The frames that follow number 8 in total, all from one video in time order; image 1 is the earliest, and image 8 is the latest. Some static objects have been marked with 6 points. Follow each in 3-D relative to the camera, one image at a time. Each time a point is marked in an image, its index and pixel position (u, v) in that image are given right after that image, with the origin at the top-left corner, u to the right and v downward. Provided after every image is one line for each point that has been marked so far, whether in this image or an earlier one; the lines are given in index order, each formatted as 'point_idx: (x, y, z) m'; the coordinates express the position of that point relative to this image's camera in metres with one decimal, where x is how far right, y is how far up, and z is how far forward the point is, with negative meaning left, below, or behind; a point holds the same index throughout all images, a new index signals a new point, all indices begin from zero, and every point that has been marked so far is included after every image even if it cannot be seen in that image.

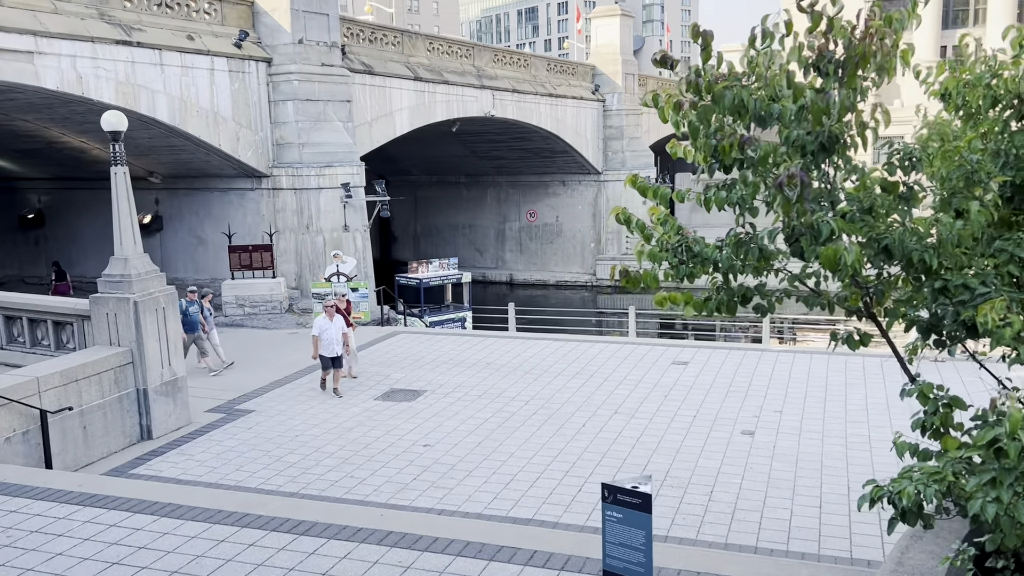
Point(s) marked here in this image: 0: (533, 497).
0: (+0.2, -2.1, +9.1) m
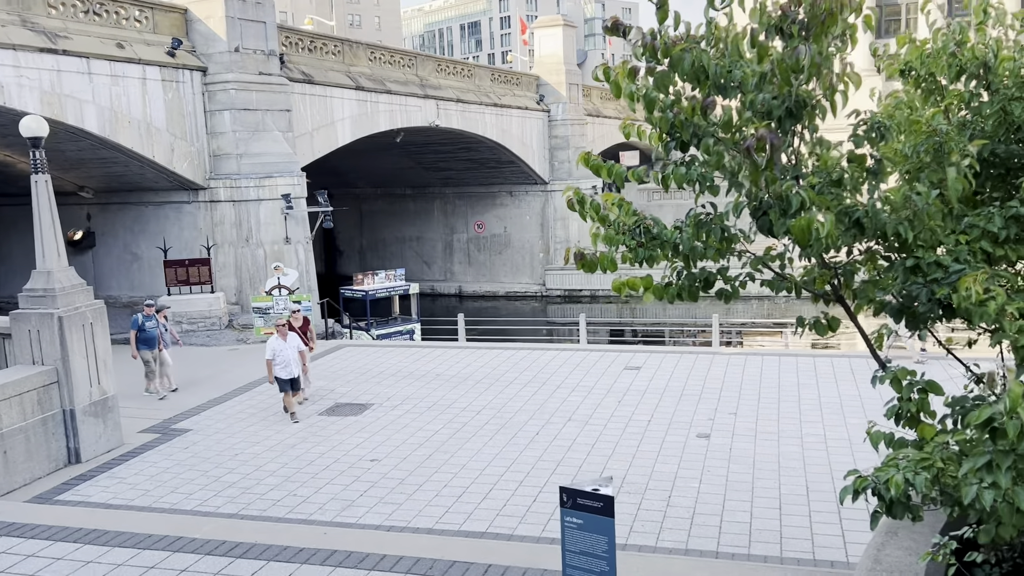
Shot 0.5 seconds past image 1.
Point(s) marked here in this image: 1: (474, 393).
0: (-0.3, -2.2, +8.7) m
1: (-0.6, -1.6, +13.1) m
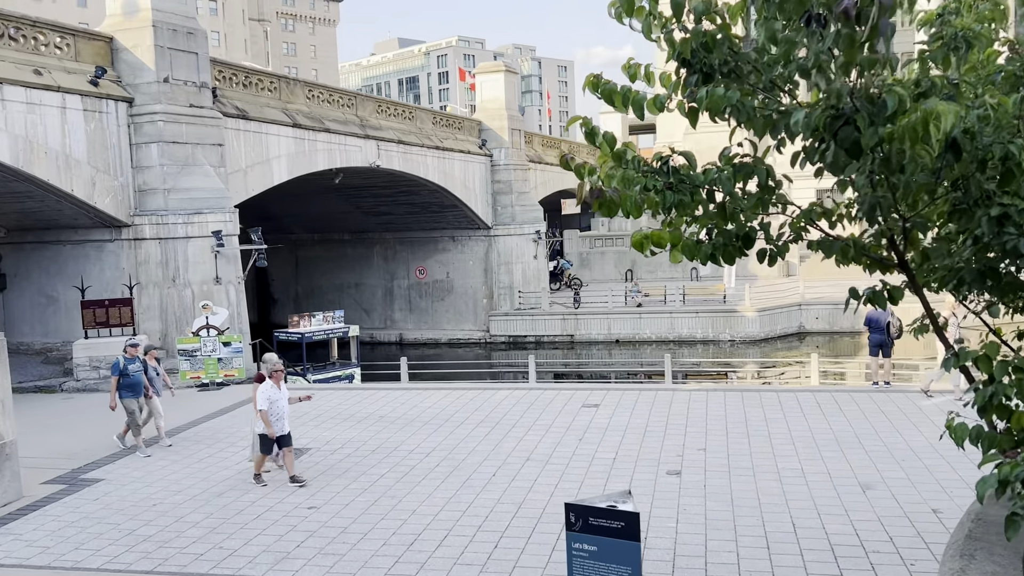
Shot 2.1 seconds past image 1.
0: (-0.6, -2.3, +7.7) m
1: (-1.2, -2.0, +12.1) m
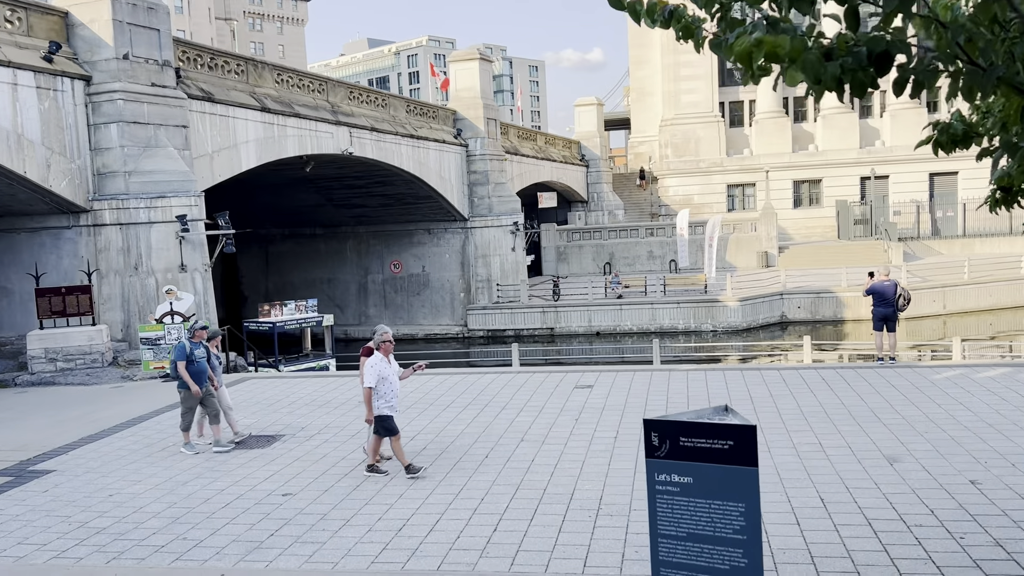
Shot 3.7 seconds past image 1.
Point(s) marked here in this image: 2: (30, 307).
0: (-0.6, -2.0, +6.8) m
1: (-1.4, -1.7, +11.2) m
2: (-9.6, -0.4, +17.6) m
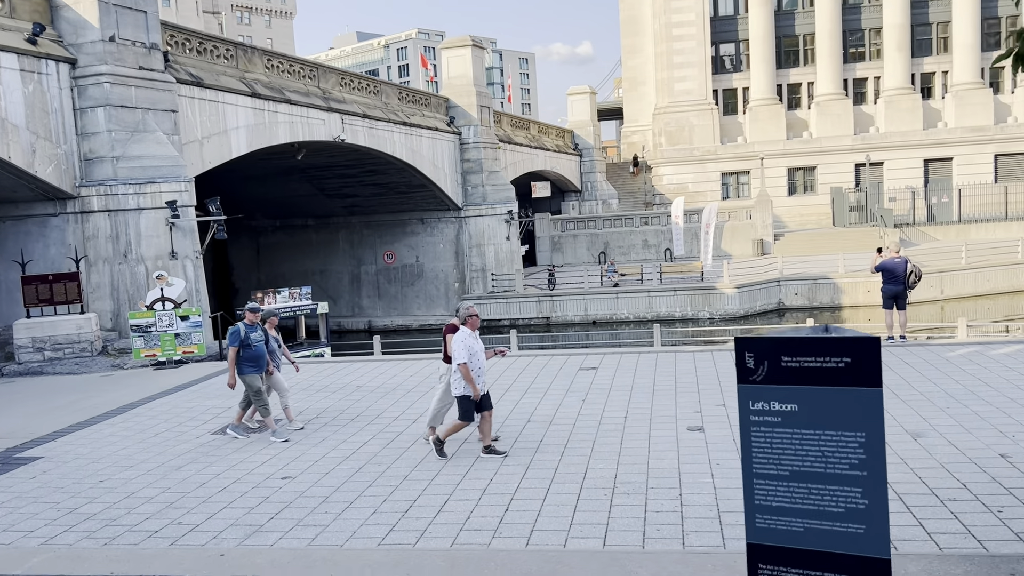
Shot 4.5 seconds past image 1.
0: (-0.5, -1.7, +6.5) m
1: (-1.3, -1.4, +10.9) m
2: (-9.6, -0.2, +17.1) m
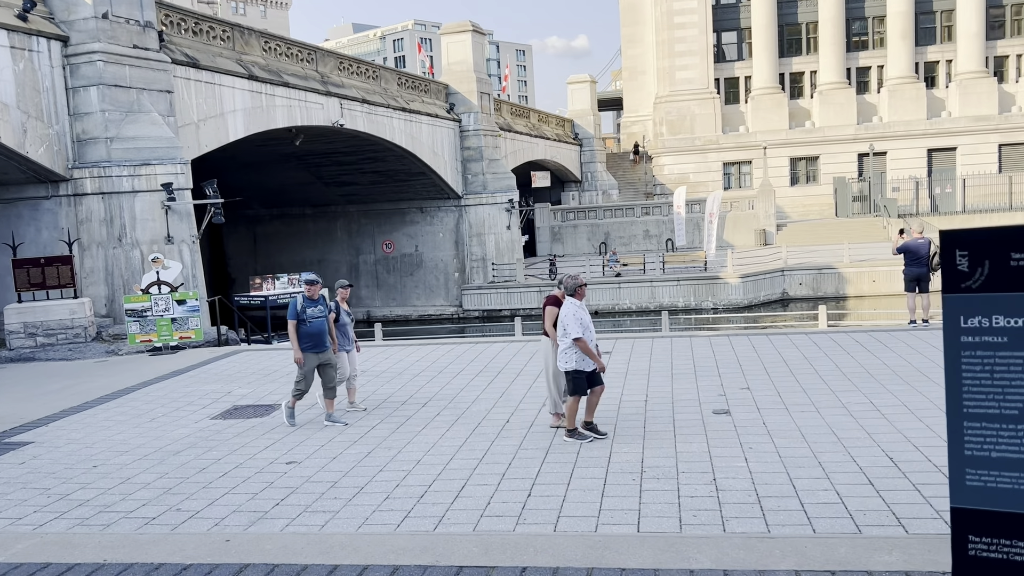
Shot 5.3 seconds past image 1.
0: (-0.3, -1.5, +6.0) m
1: (-1.2, -1.2, +10.4) m
2: (-9.5, +0.1, +16.6) m
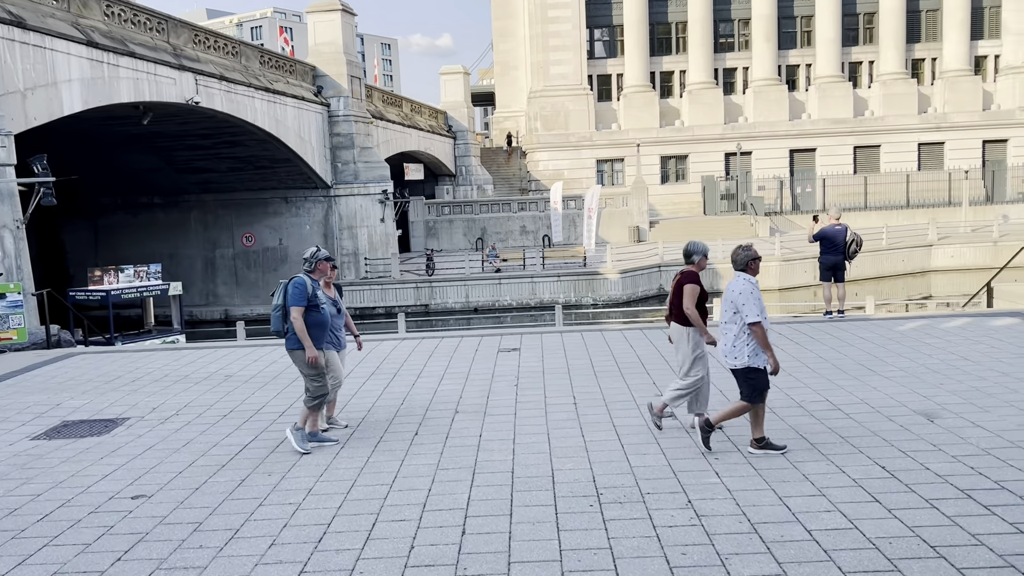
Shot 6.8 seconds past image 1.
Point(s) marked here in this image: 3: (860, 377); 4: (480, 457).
0: (-0.7, -1.4, +4.5) m
1: (-2.2, -1.0, +8.7) m
2: (-11.4, +0.2, +13.6) m
3: (+3.2, -0.8, +8.2) m
4: (-0.3, -1.2, +6.3) m
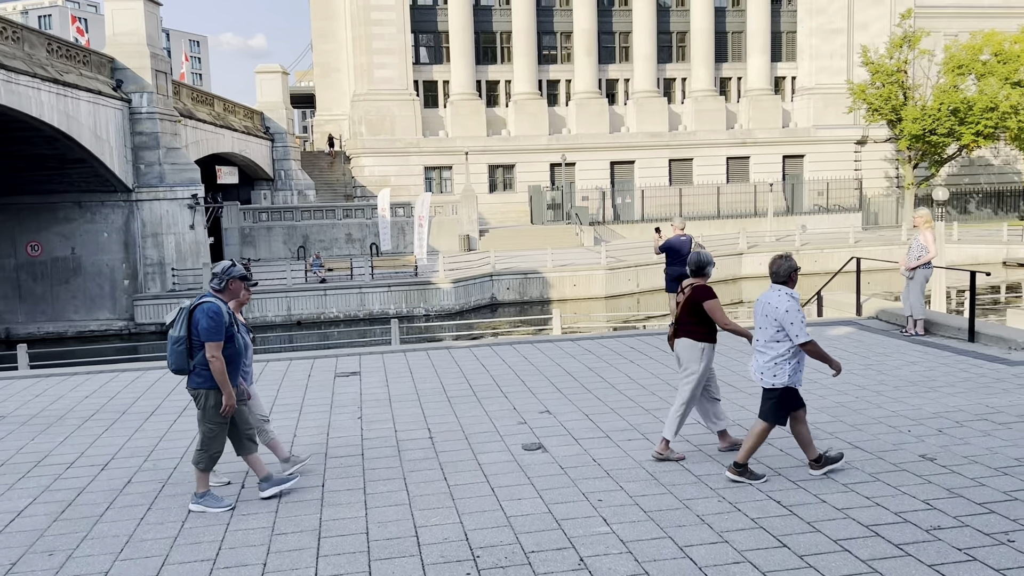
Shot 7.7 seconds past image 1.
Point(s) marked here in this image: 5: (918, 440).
0: (-1.2, -1.5, +3.5) m
1: (-3.5, -1.2, +7.3) m
2: (-13.5, -0.1, +10.2) m
3: (+1.9, -1.0, +7.9) m
4: (-1.1, -1.3, +5.2) m
5: (+2.9, -1.1, +6.3) m
